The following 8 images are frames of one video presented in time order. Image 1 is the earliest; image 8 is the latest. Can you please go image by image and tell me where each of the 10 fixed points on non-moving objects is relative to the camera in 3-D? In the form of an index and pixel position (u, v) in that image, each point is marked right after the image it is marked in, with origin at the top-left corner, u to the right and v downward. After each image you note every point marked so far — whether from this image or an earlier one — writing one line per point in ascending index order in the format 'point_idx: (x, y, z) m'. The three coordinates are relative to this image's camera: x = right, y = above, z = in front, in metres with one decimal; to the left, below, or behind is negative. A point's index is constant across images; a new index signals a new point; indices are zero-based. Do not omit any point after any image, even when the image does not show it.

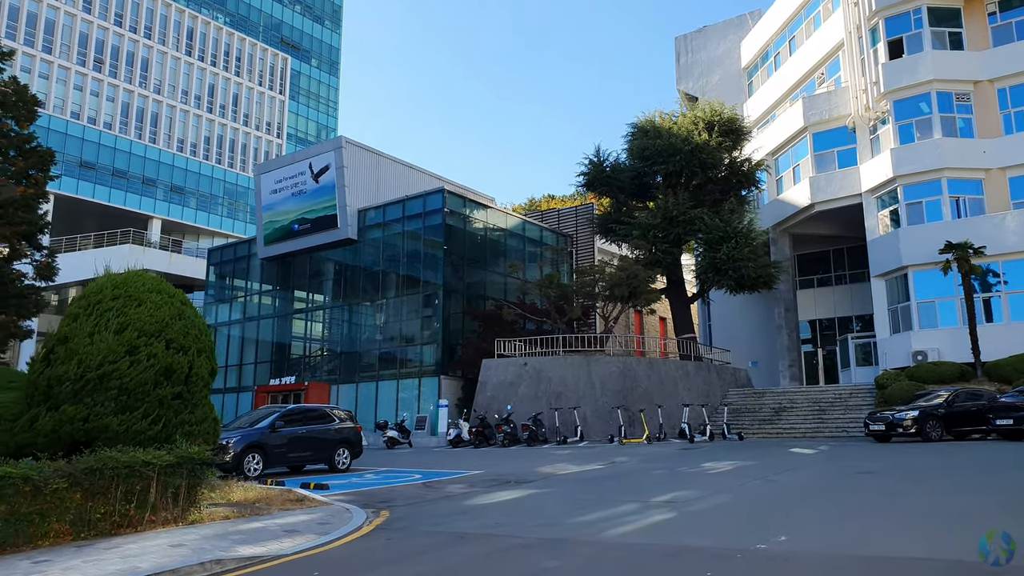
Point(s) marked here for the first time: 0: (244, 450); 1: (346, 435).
0: (-5.2, -3.1, +14.3) m
1: (-3.7, -3.3, +16.5) m
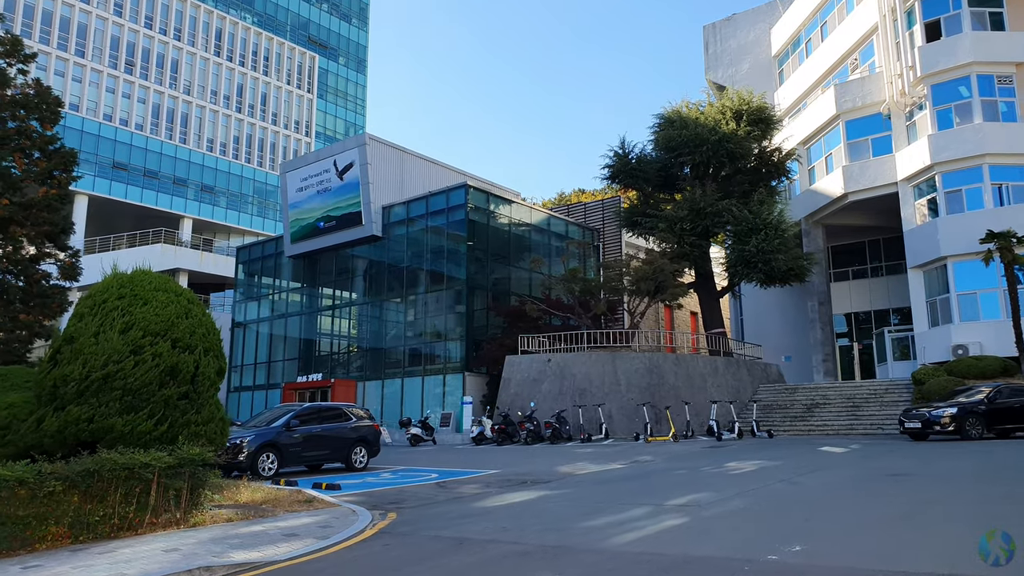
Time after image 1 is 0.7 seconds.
0: (-4.9, -3.1, +14.1) m
1: (-3.3, -3.2, +16.3) m
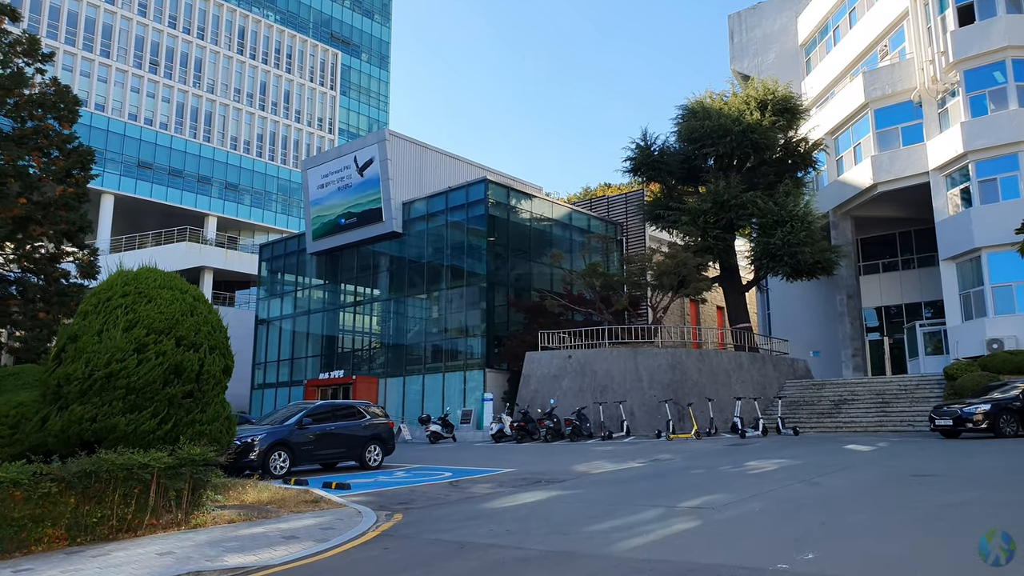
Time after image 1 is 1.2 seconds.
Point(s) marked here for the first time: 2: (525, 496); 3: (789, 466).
0: (-4.6, -3.0, +14.0) m
1: (-2.9, -3.2, +16.2) m
2: (+0.2, -3.2, +11.4) m
3: (+4.9, -3.1, +12.9) m
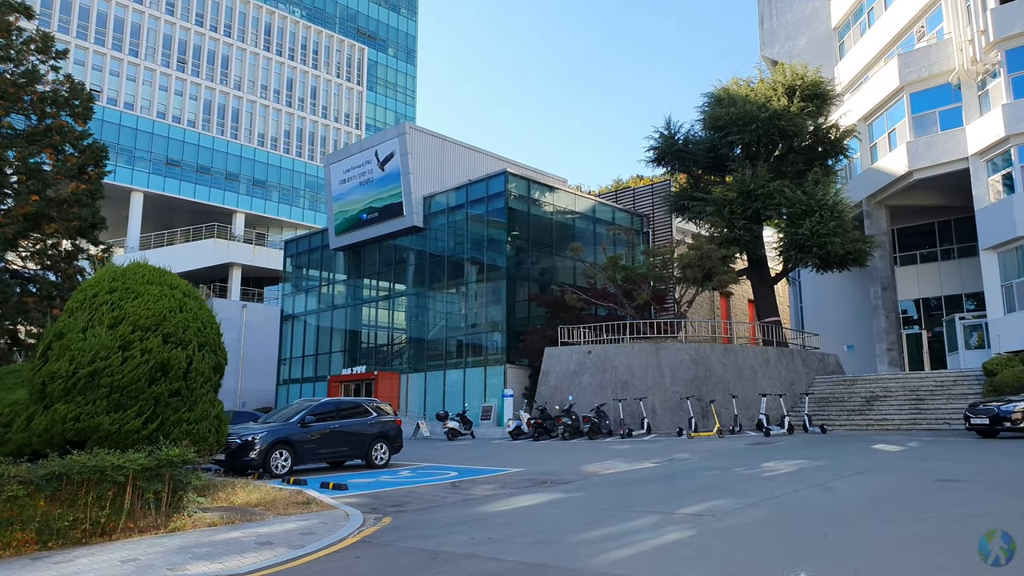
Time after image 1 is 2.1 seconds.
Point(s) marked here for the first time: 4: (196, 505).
0: (-4.5, -3.0, +13.8) m
1: (-2.7, -3.0, +15.8) m
2: (+0.1, -3.1, +11.0) m
3: (+4.9, -3.0, +12.2) m
4: (-4.0, -2.7, +9.2) m
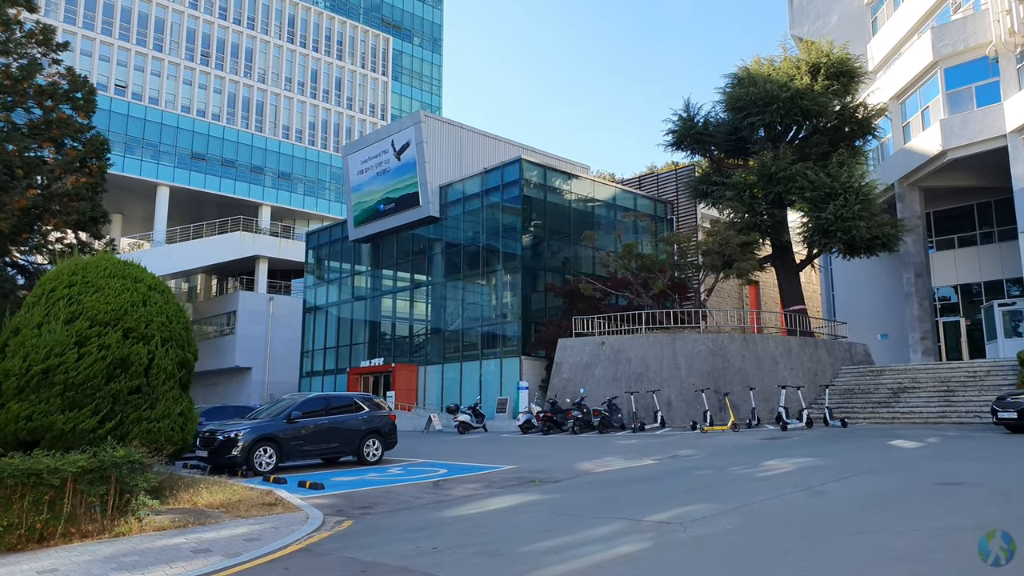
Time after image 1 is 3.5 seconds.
0: (-4.7, -2.8, +13.5) m
1: (-2.8, -2.9, +15.4) m
2: (-0.2, -3.0, +10.4) m
3: (+4.6, -2.8, +11.4) m
4: (-4.4, -2.6, +8.9) m
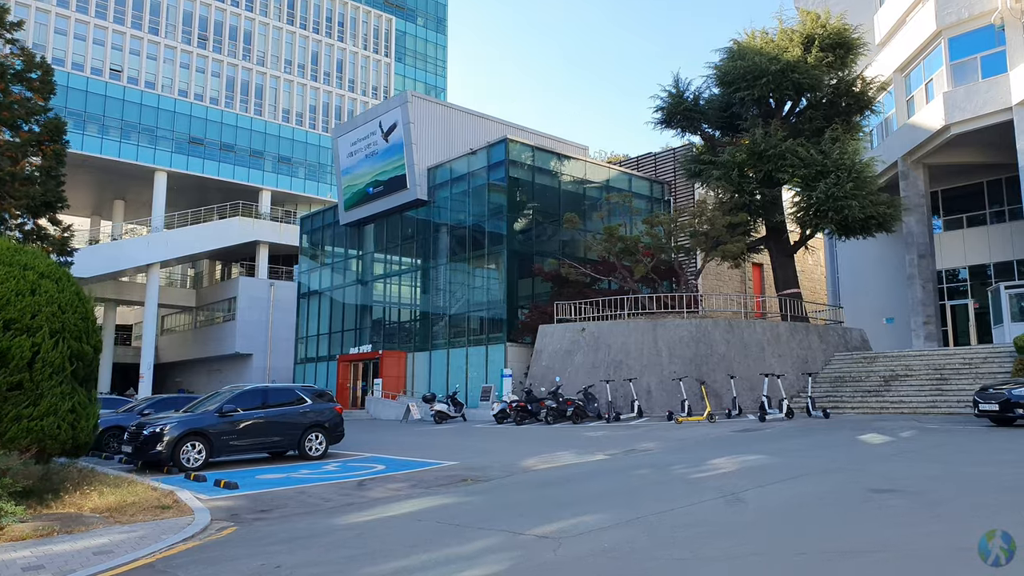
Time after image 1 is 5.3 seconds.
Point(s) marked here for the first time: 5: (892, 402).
0: (-5.8, -2.6, +12.9) m
1: (-3.9, -2.6, +14.8) m
2: (-1.4, -2.8, +9.7) m
3: (+3.5, -2.6, +10.6) m
4: (-5.6, -2.5, +8.3) m
5: (+10.1, -3.0, +19.6) m
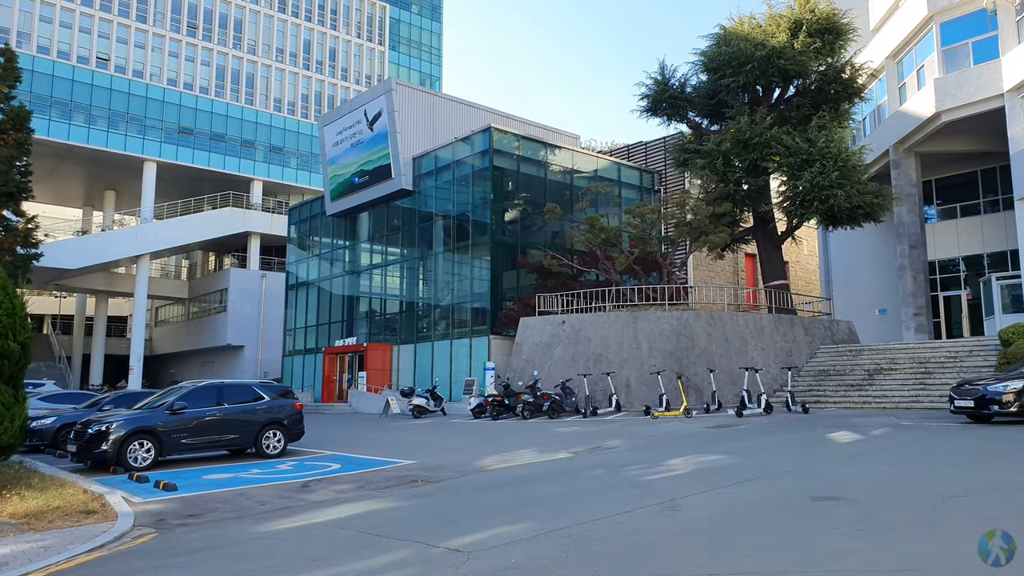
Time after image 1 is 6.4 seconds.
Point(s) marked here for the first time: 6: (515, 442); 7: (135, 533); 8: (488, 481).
0: (-6.5, -2.5, +12.5) m
1: (-4.6, -2.5, +14.4) m
2: (-2.1, -2.8, +9.3) m
3: (+2.7, -2.5, +10.2) m
4: (-6.4, -2.5, +7.9) m
5: (+9.4, -2.8, +19.1) m
6: (+0.1, -3.3, +15.6) m
7: (-4.2, -2.8, +8.4) m
8: (-0.3, -2.8, +10.9) m
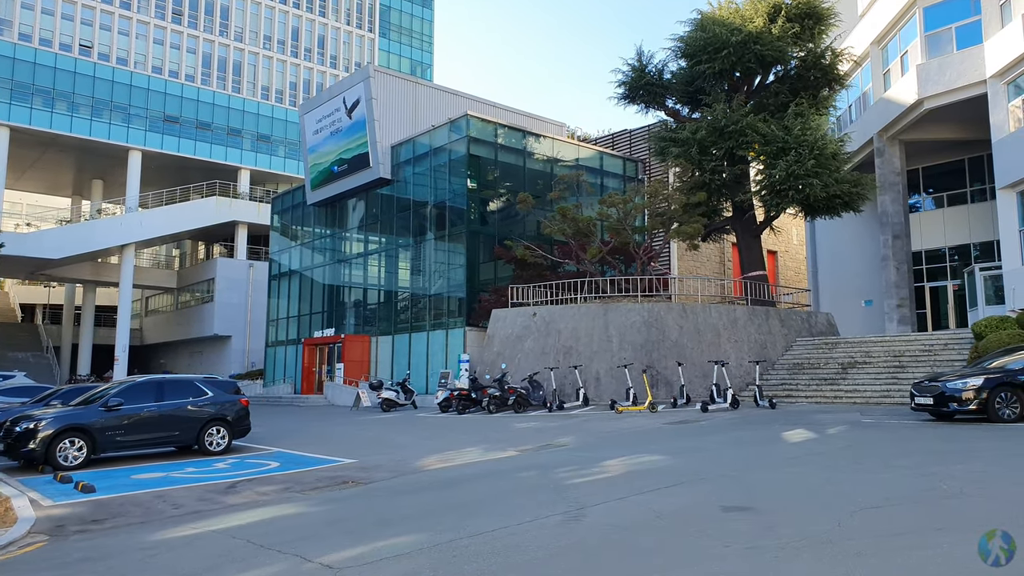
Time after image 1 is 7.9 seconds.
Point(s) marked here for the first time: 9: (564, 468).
0: (-7.5, -2.4, +12.2) m
1: (-5.6, -2.3, +14.0) m
2: (-3.1, -2.7, +9.0) m
3: (+1.7, -2.4, +9.8) m
4: (-7.4, -2.5, +7.6) m
5: (+8.4, -2.6, +18.7) m
6: (-0.8, -3.1, +15.2) m
7: (-5.2, -2.7, +8.0) m
8: (-1.3, -2.8, +10.5) m
9: (+0.8, -2.6, +10.5) m
